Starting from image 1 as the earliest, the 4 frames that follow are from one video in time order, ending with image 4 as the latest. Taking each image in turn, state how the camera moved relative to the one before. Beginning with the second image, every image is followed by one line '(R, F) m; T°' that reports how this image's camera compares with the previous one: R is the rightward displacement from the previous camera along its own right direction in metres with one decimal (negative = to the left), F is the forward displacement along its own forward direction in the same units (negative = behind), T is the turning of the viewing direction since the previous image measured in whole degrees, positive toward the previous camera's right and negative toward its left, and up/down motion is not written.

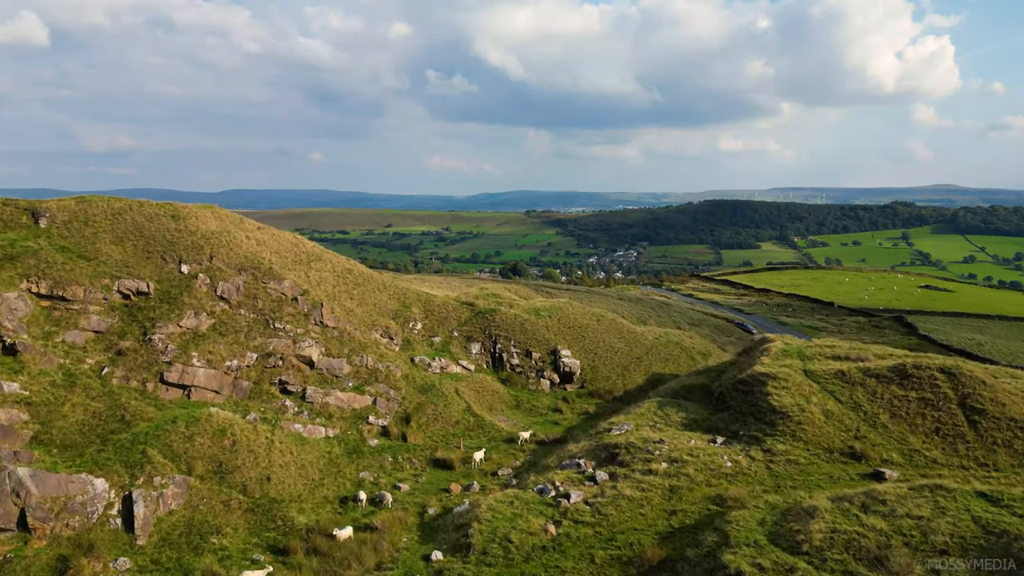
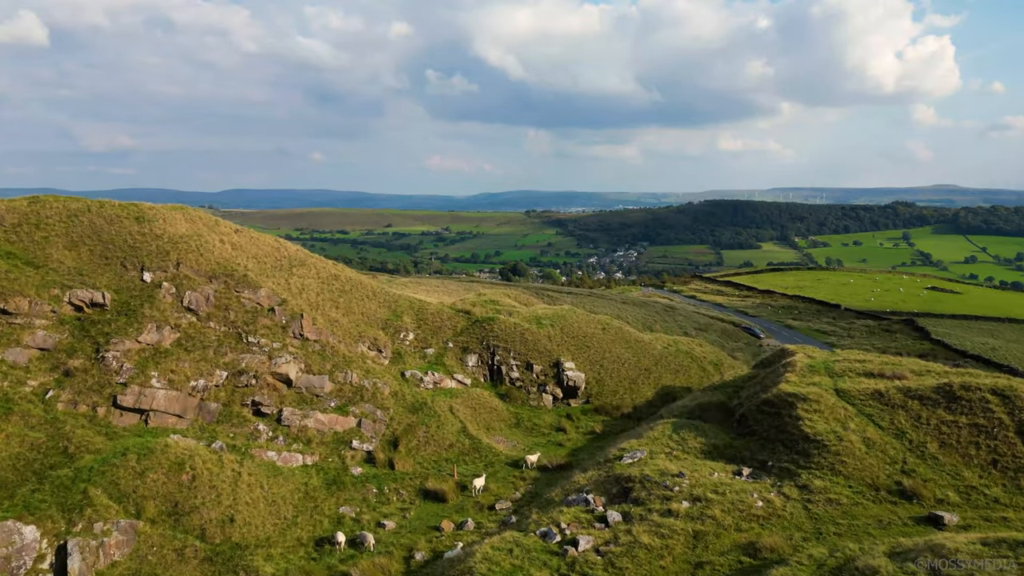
(0.0, +2.5) m; 0°
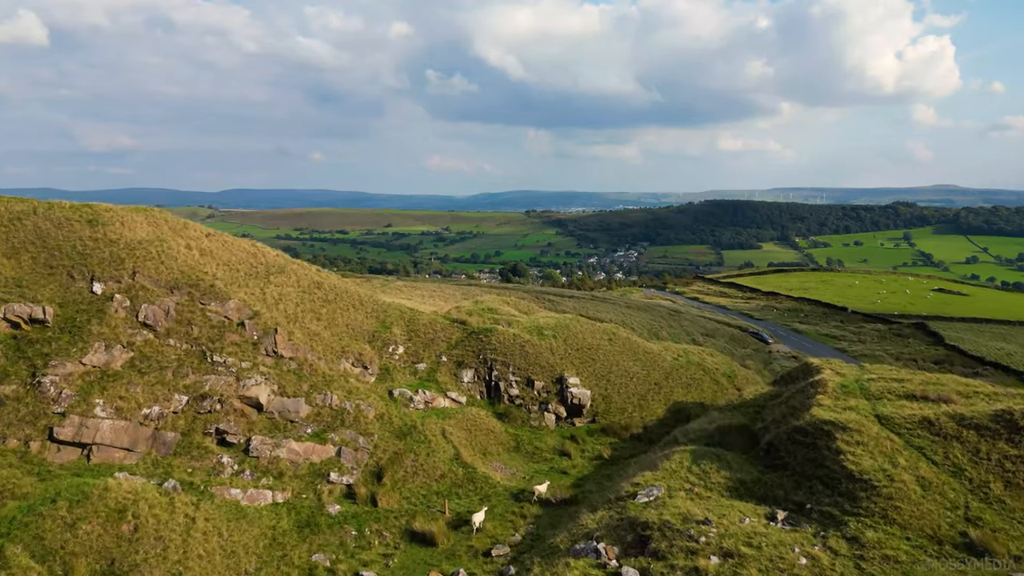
(0.0, +2.6) m; 0°
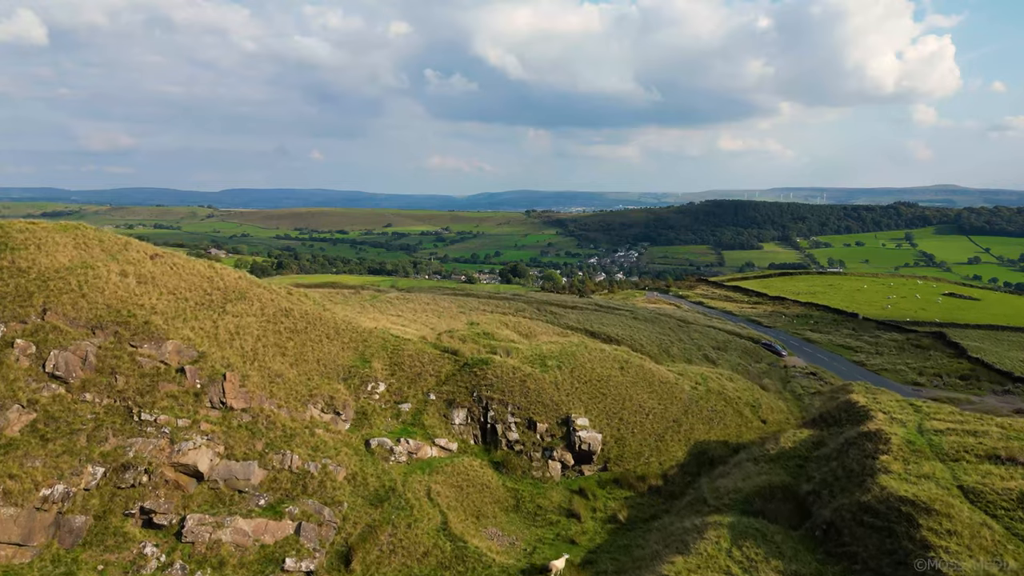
(0.0, +3.8) m; 0°
